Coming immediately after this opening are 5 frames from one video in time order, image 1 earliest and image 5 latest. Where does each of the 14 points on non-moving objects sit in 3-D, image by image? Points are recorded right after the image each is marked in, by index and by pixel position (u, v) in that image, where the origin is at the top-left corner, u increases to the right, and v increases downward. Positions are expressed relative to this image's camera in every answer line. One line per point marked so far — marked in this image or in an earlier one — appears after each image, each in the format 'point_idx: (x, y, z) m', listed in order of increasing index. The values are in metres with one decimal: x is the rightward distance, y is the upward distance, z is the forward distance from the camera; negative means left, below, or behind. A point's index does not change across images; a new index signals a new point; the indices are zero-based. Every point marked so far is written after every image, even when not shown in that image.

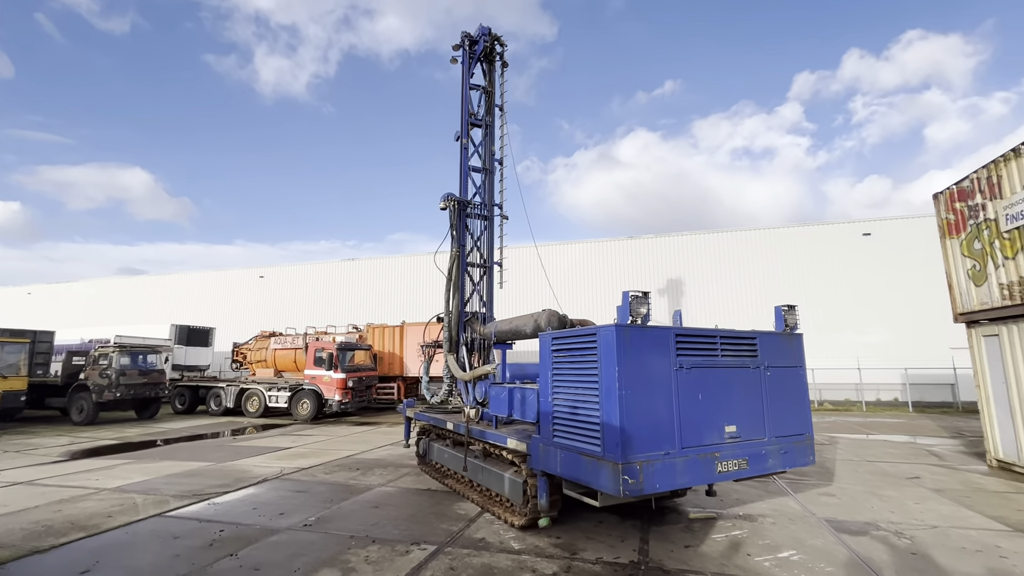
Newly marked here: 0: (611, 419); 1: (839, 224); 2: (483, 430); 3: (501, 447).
0: (+0.8, -1.1, +3.8) m
1: (+13.6, +2.7, +20.0) m
2: (-0.4, -1.8, +5.9) m
3: (-0.1, -1.9, +5.7) m
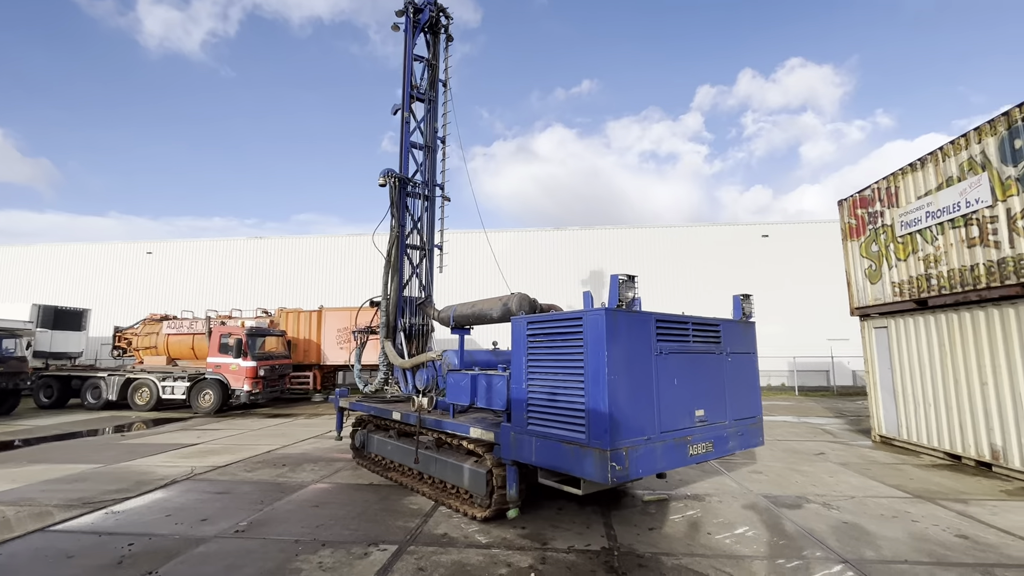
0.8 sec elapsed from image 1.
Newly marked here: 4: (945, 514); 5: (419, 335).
0: (+0.7, -0.9, +3.7) m
1: (+10.5, +2.9, +21.8) m
2: (-0.8, -1.5, +5.6) m
3: (-0.6, -1.7, +5.4) m
4: (+4.7, -2.4, +5.2) m
5: (-1.8, -0.9, +9.4) m
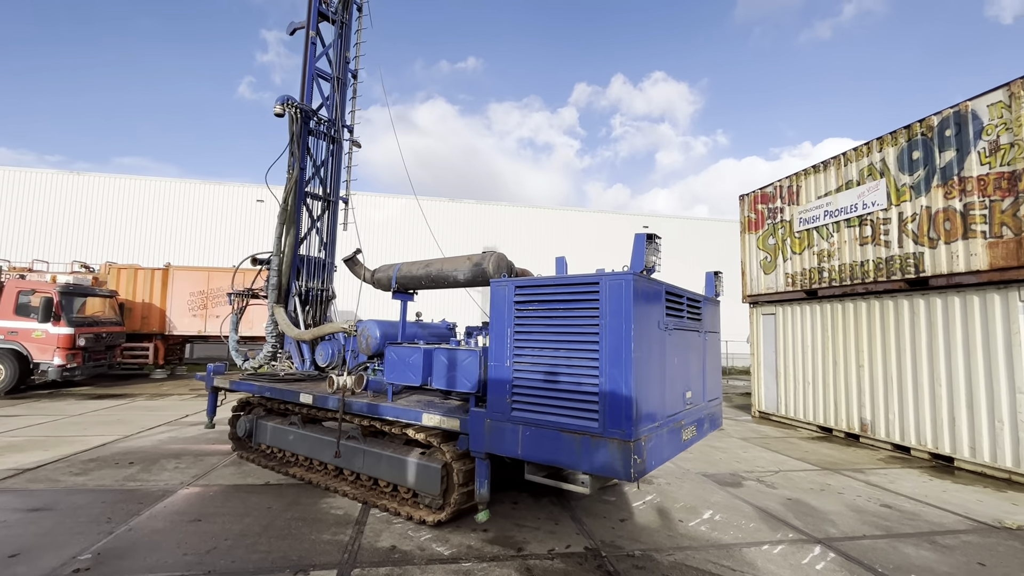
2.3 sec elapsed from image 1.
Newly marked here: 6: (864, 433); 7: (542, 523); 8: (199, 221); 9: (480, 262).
0: (+0.7, -0.6, +3.1) m
1: (+5.6, +3.5, +23.0) m
2: (-1.3, -1.1, +4.5) m
3: (-1.0, -1.3, +4.4) m
4: (+4.1, -2.3, +5.6) m
5: (-3.2, -0.2, +7.9) m
6: (+5.8, -2.4, +7.8) m
7: (+0.3, -2.1, +4.2) m
8: (-12.2, +2.6, +18.6) m
9: (-0.3, +0.2, +4.1) m
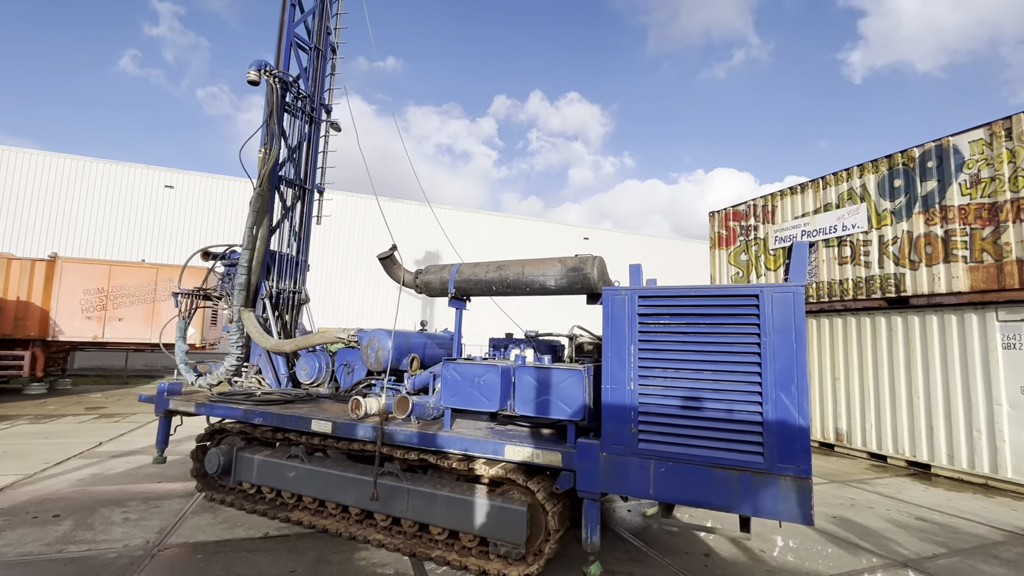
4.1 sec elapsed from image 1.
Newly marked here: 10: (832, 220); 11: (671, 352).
0: (+1.6, -0.7, +2.7) m
1: (+2.9, +3.0, +23.3) m
2: (-0.7, -1.1, +3.7) m
3: (-0.4, -1.3, +3.6) m
4: (+4.4, -2.5, +5.8) m
5: (-3.2, -0.2, +6.7) m
6: (+5.7, -2.7, +8.3) m
7: (+0.9, -2.1, +3.7) m
8: (-13.9, +2.7, +15.7) m
9: (+0.5, +0.2, +3.5) m
10: (+5.7, +1.2, +8.5) m
11: (+1.0, -0.4, +3.0) m
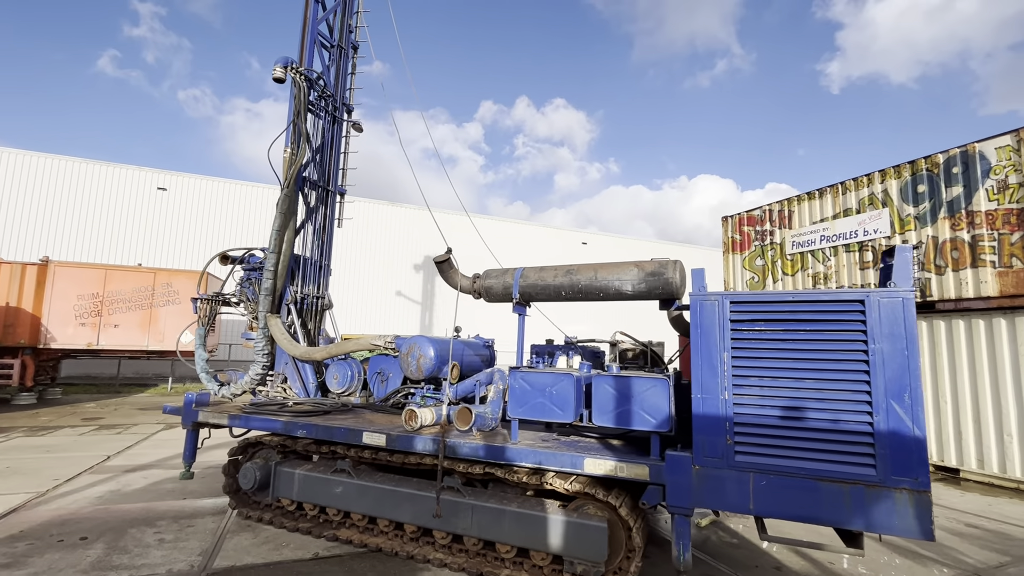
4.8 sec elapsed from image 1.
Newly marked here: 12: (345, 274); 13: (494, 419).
0: (+2.1, -0.7, +2.6) m
1: (+2.9, +2.8, +23.2) m
2: (-0.1, -1.2, +3.5) m
3: (+0.2, -1.3, +3.5) m
4: (+4.9, -2.6, +5.7) m
5: (-2.7, -0.3, +6.5) m
6: (+6.1, -2.8, +8.2) m
7: (+1.4, -2.2, +3.5) m
8: (-13.7, +2.6, +15.1) m
9: (+1.0, +0.1, +3.4) m
10: (+6.1, +1.1, +8.5) m
11: (+1.5, -0.4, +2.9) m
12: (-6.8, +0.5, +19.0) m
13: (-0.1, -1.1, +3.9) m
